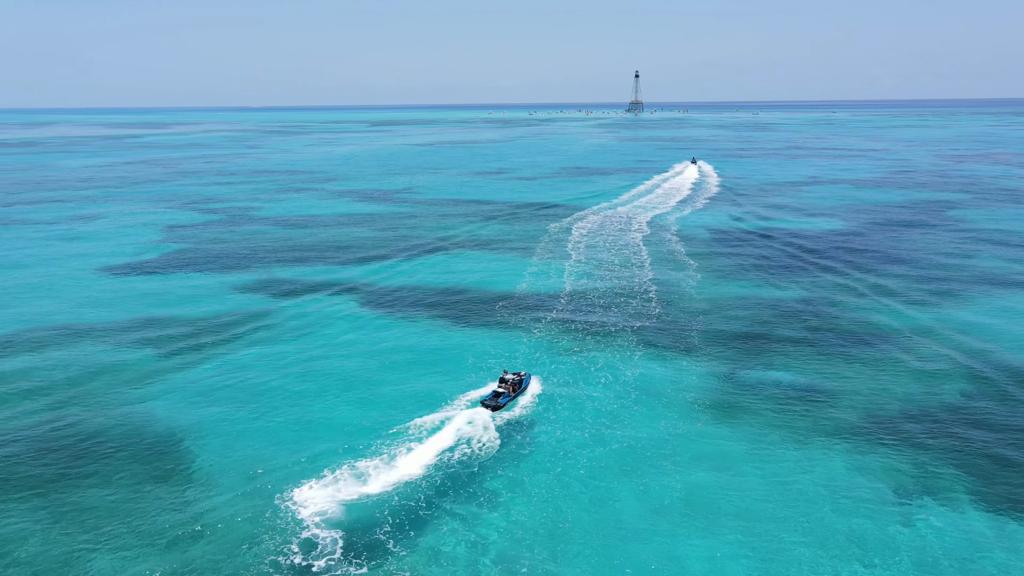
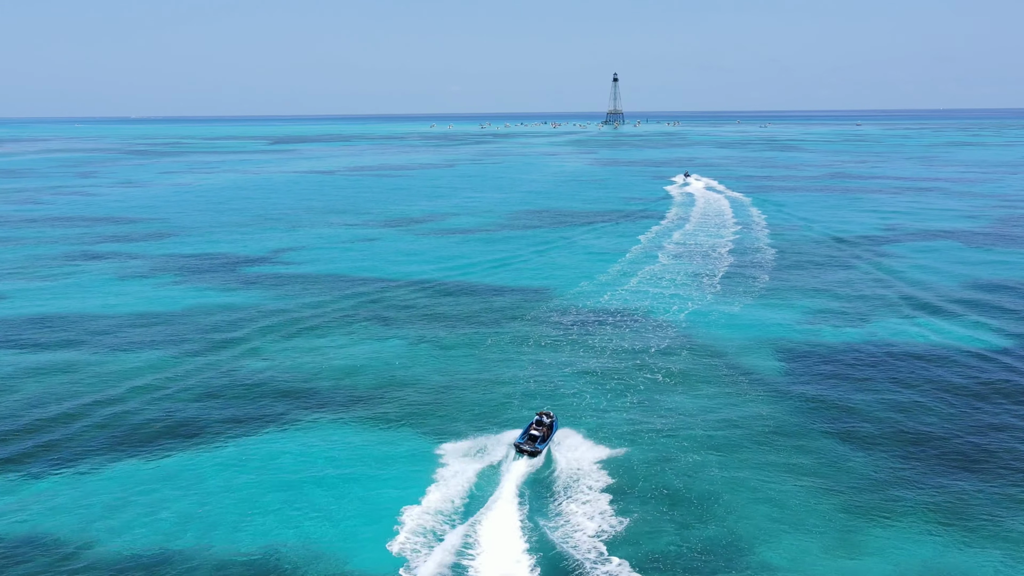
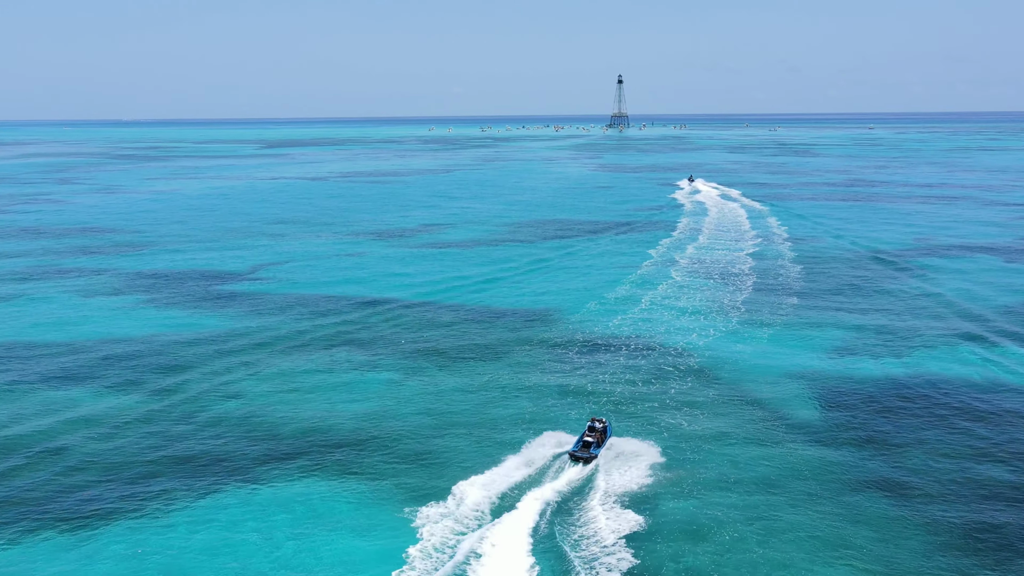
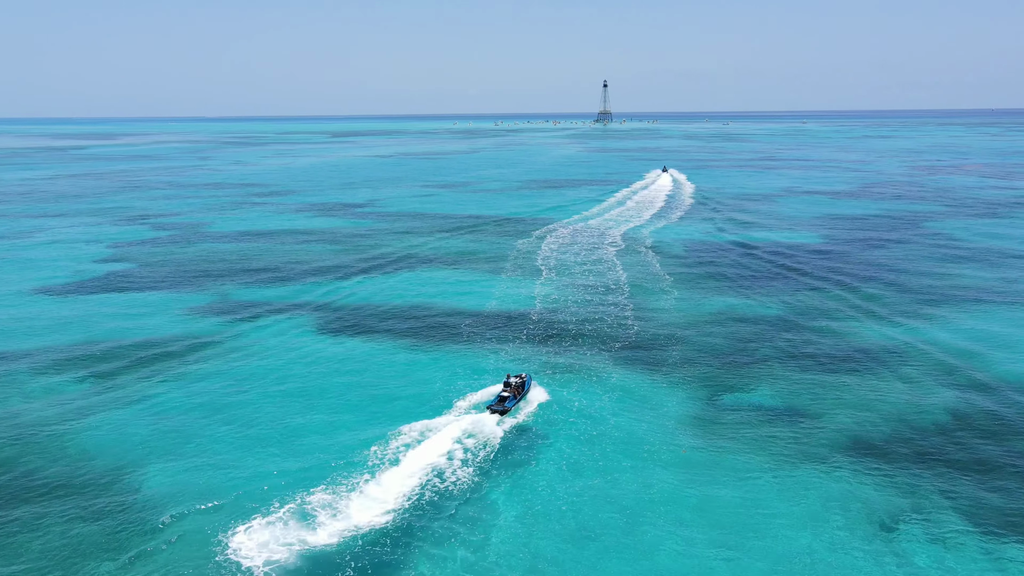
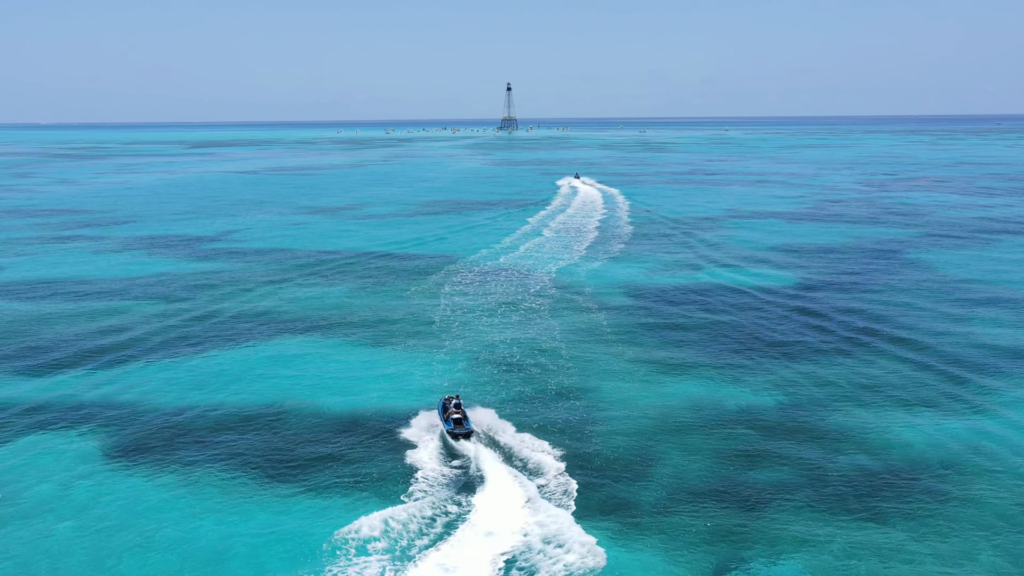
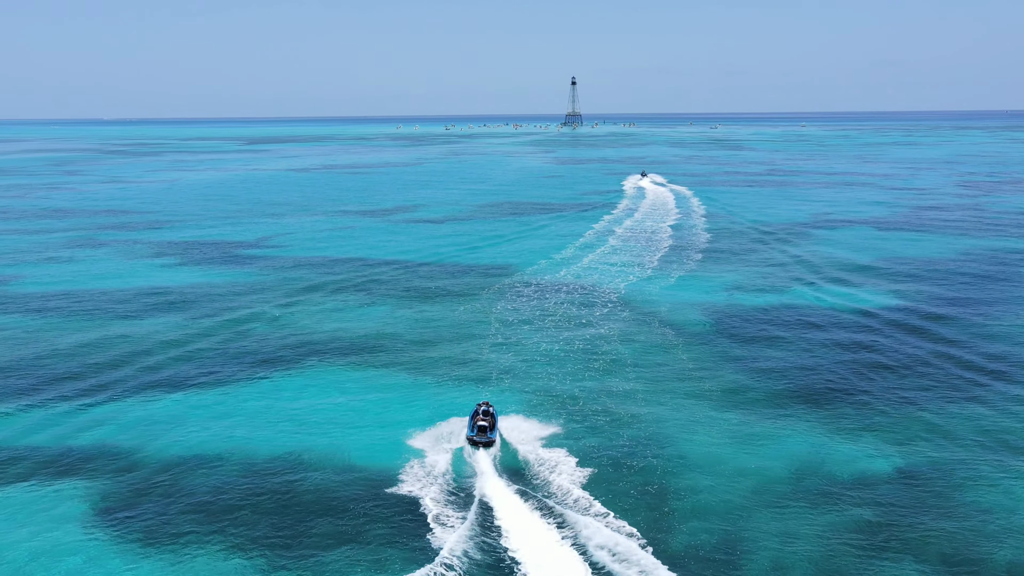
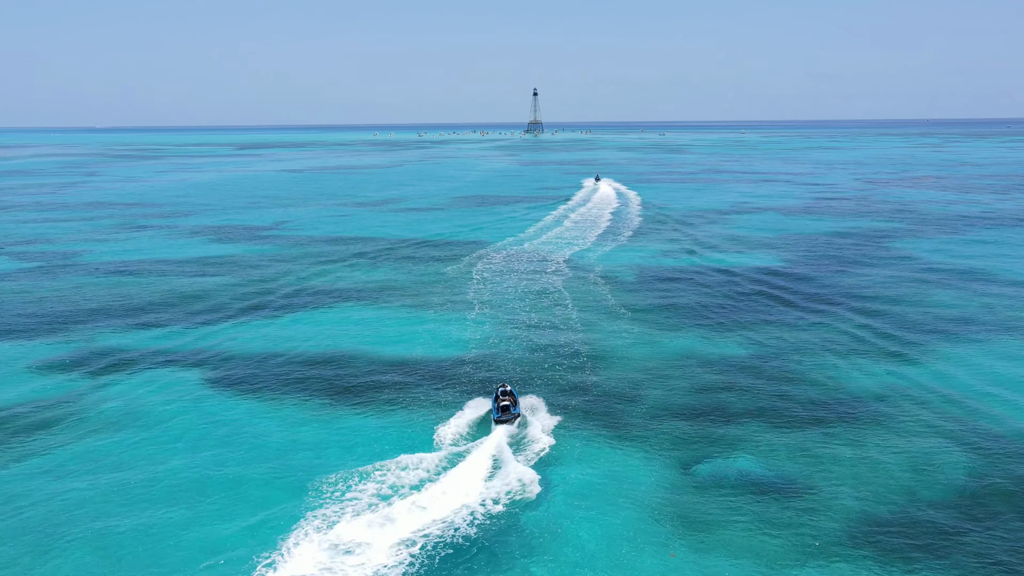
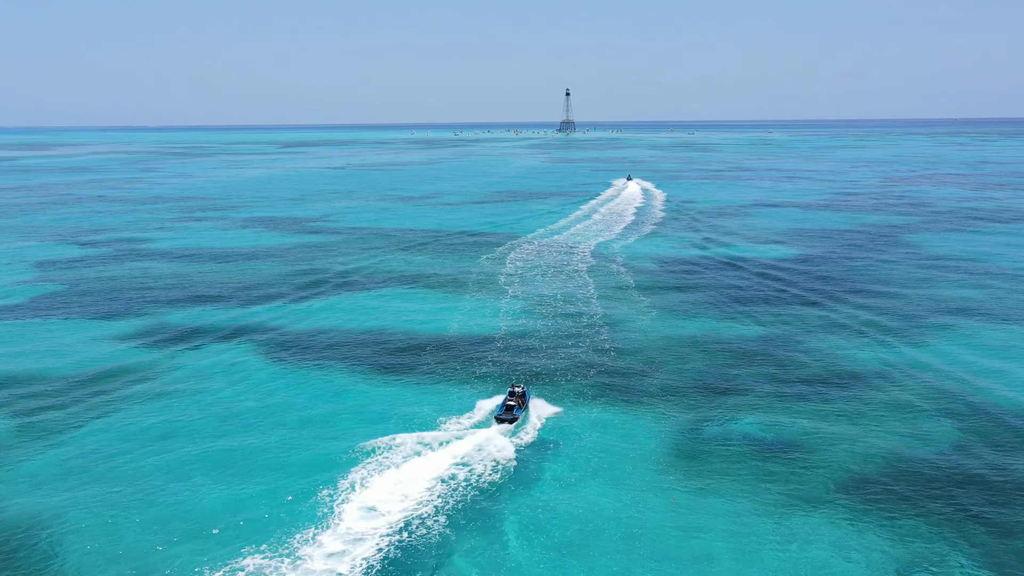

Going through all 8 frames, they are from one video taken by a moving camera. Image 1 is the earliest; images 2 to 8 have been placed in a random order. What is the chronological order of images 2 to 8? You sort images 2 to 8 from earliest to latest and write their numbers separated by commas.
4, 8, 7, 5, 6, 2, 3
